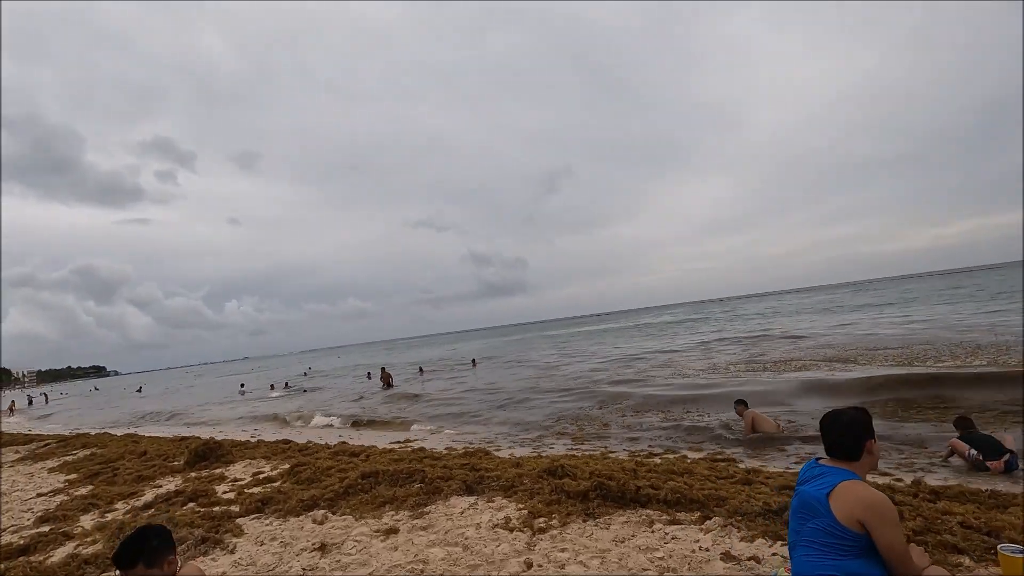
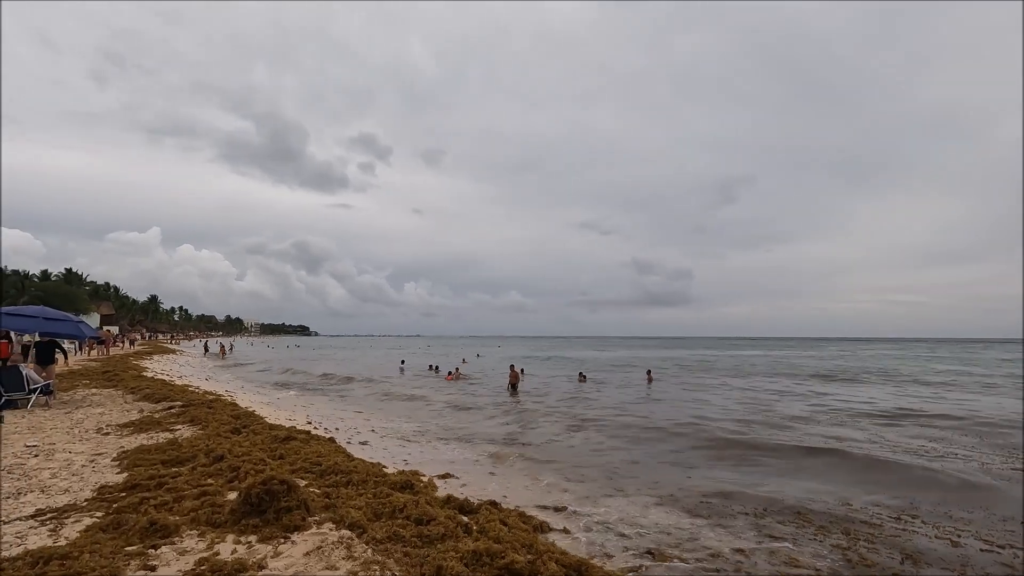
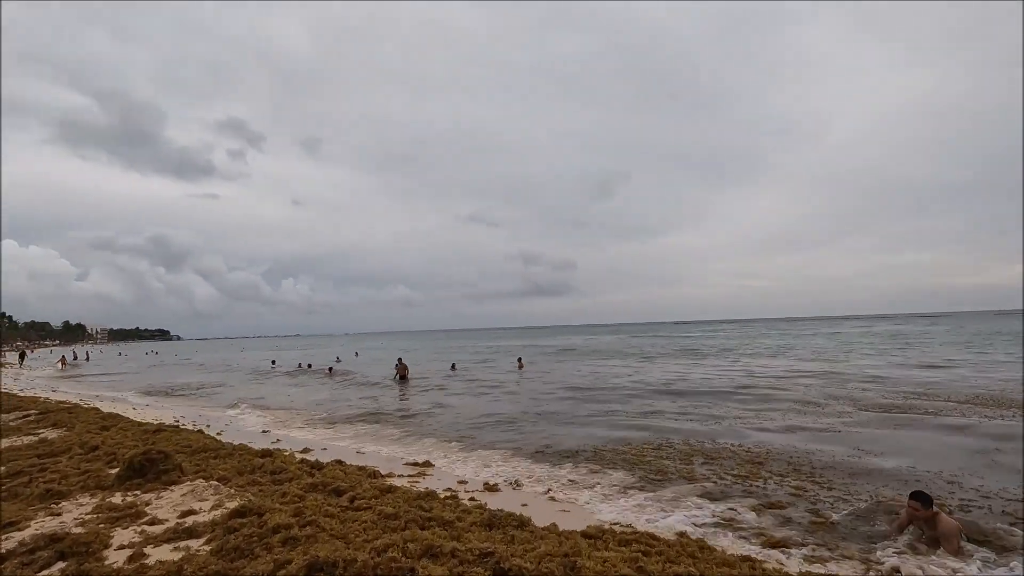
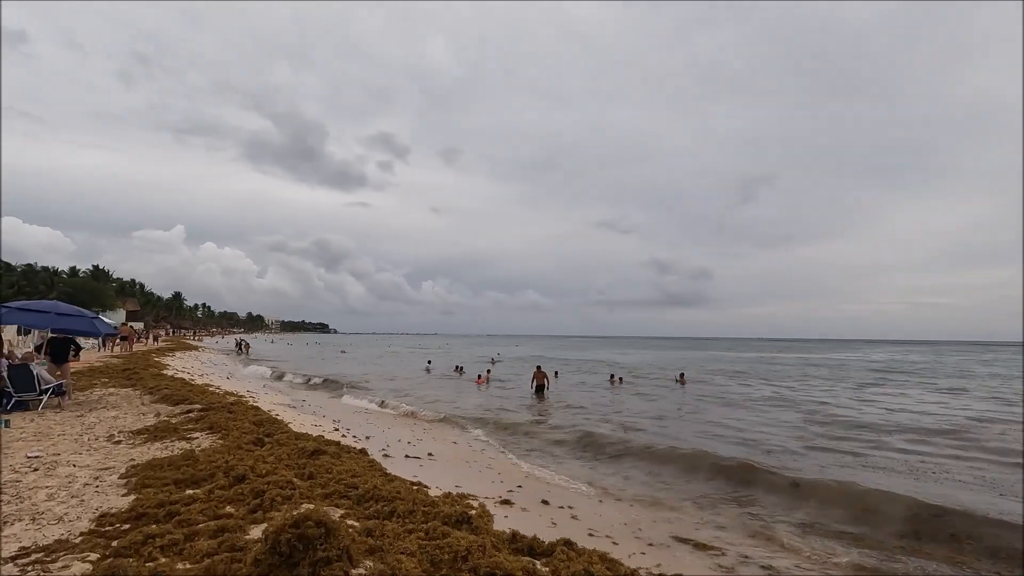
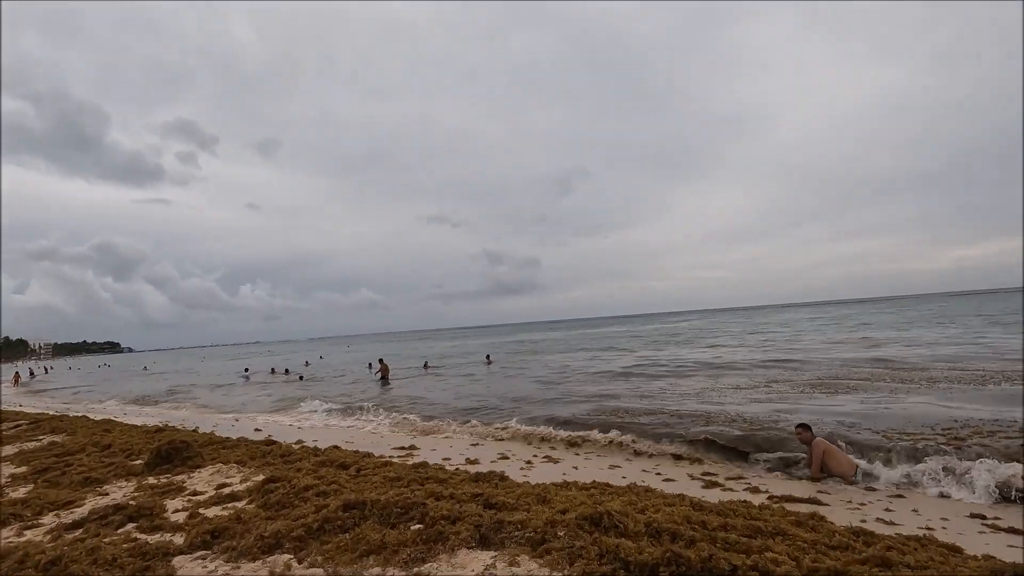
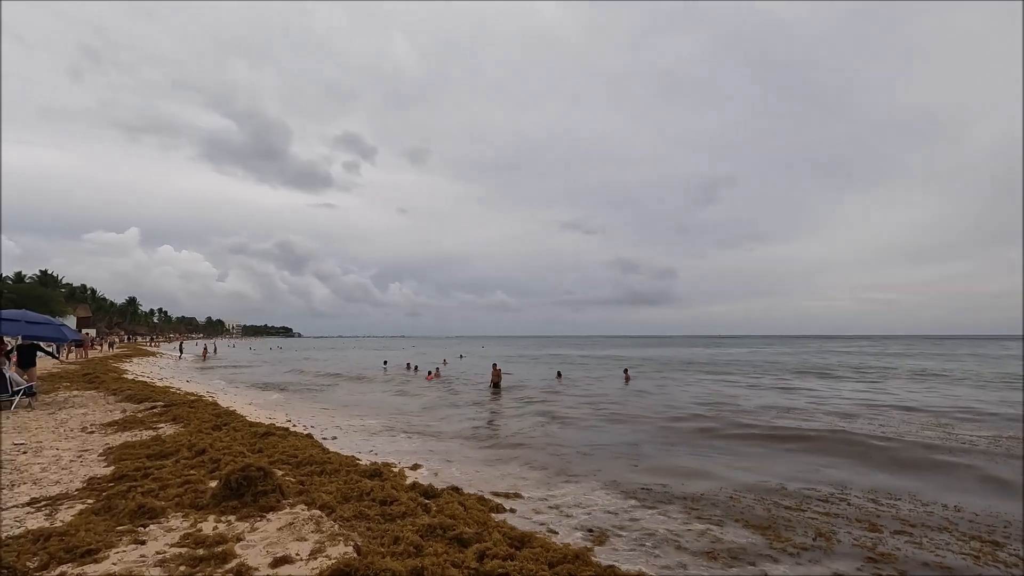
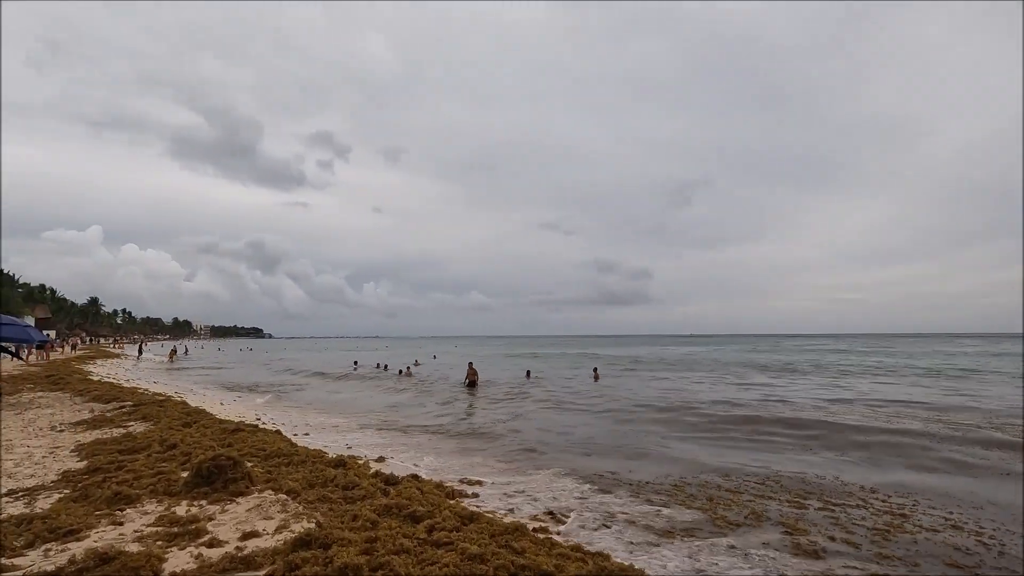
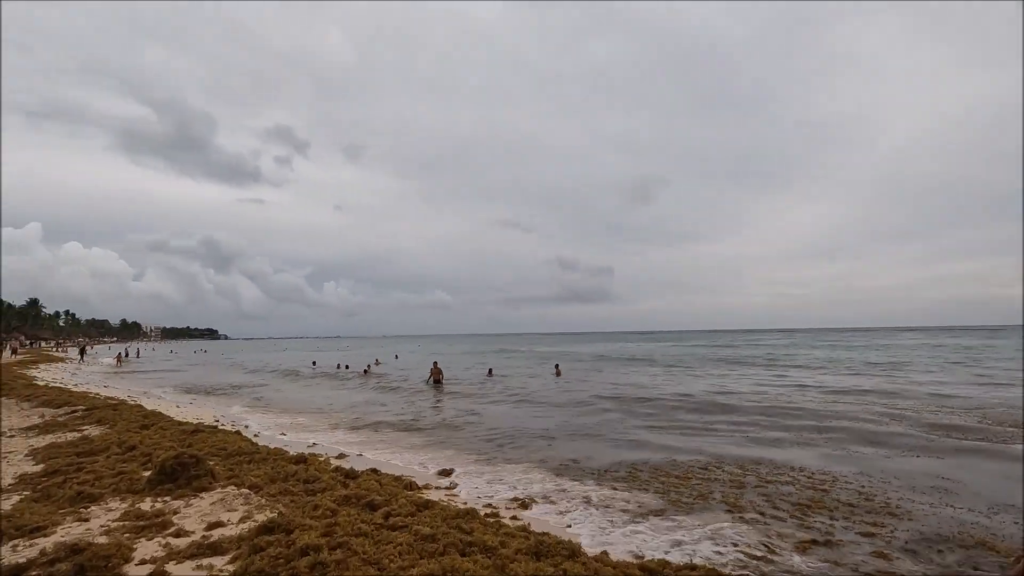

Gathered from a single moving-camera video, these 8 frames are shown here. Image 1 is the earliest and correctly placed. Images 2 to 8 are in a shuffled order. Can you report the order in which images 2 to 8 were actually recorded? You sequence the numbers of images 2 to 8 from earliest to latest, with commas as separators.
5, 3, 8, 7, 6, 2, 4
